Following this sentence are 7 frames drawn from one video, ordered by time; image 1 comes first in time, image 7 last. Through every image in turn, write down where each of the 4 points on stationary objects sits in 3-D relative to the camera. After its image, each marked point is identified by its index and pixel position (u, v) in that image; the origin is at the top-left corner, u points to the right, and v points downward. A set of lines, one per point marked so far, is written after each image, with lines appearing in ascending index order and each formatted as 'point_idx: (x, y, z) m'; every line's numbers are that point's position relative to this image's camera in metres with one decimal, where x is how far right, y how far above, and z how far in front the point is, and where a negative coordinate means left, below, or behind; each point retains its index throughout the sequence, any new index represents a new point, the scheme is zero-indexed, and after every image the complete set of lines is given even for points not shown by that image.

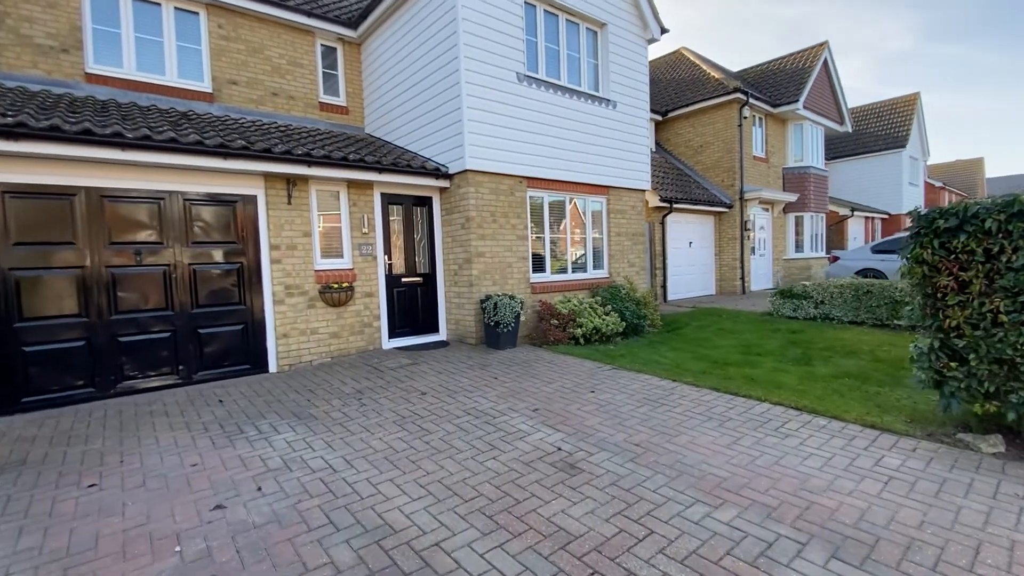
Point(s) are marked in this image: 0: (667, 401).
0: (+1.5, -1.1, +4.7) m
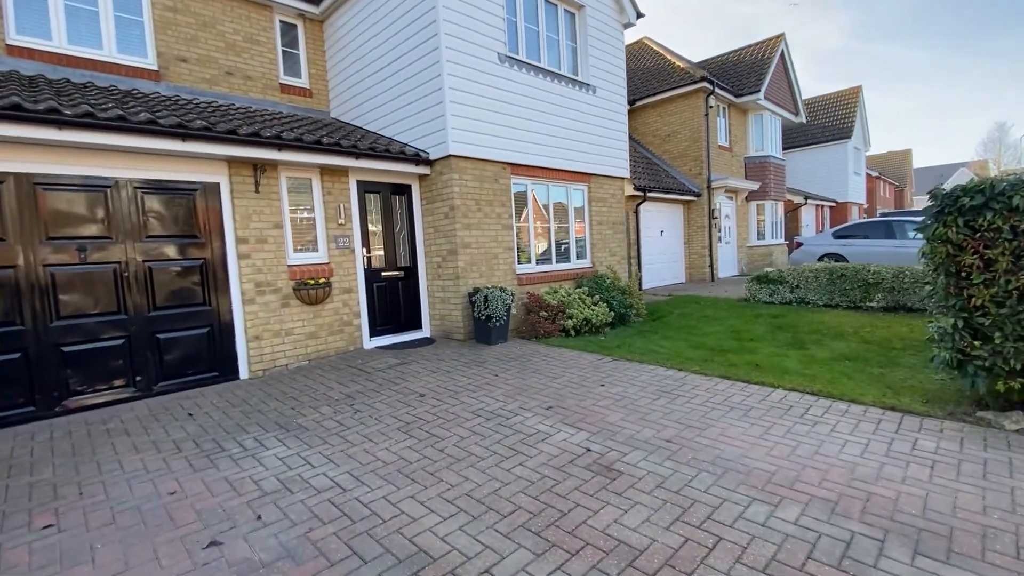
0: (+1.6, -1.0, +4.6) m
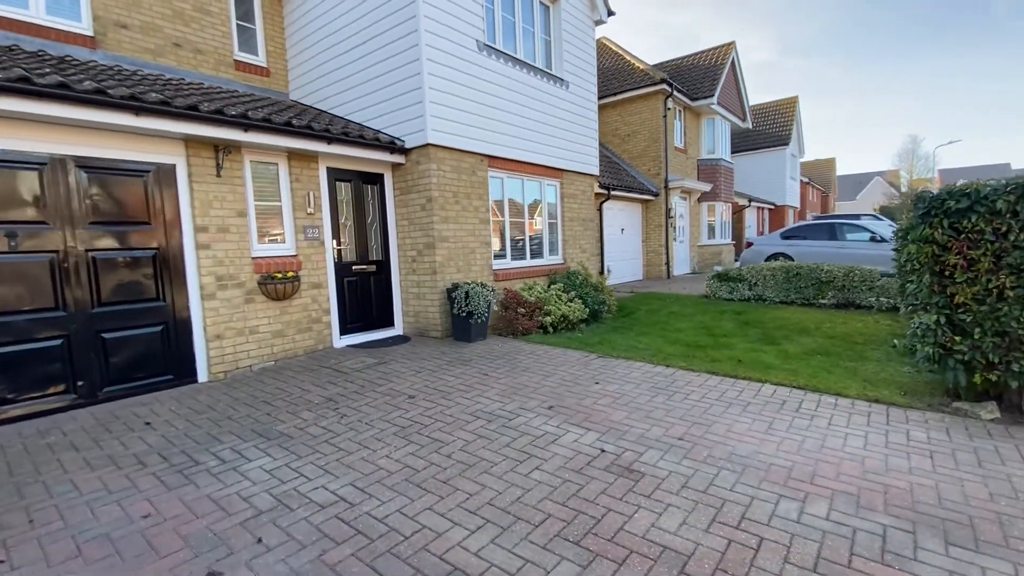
0: (+1.6, -0.9, +4.6) m
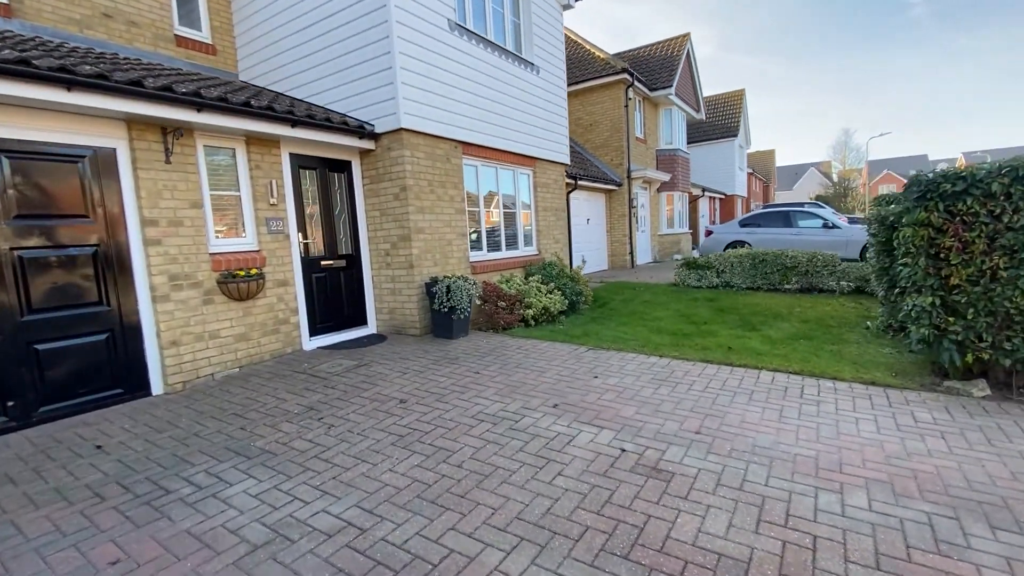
0: (+1.5, -0.8, +4.5) m
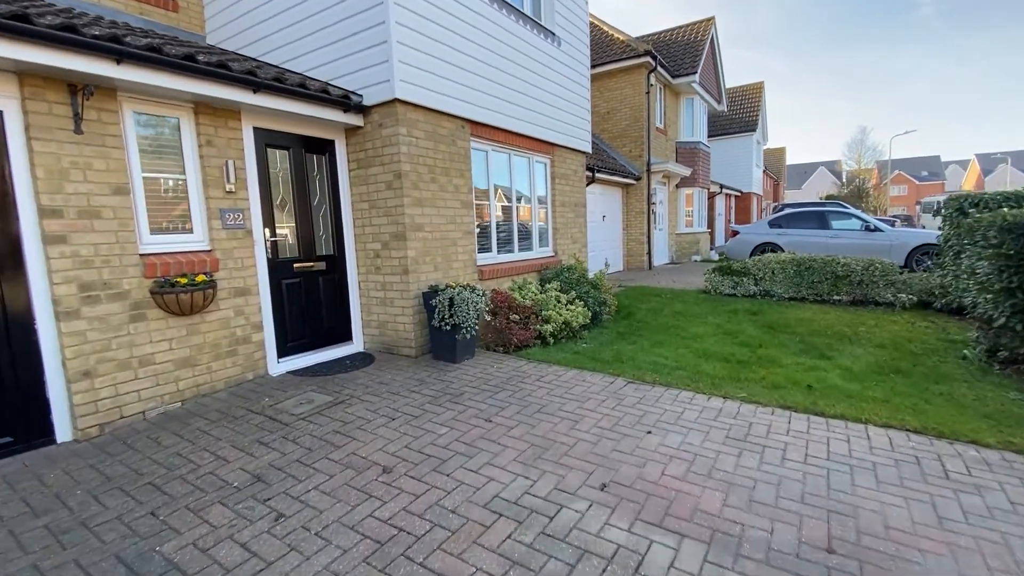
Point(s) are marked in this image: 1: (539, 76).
0: (+1.7, -1.0, +3.3) m
1: (+0.4, +3.0, +6.9) m
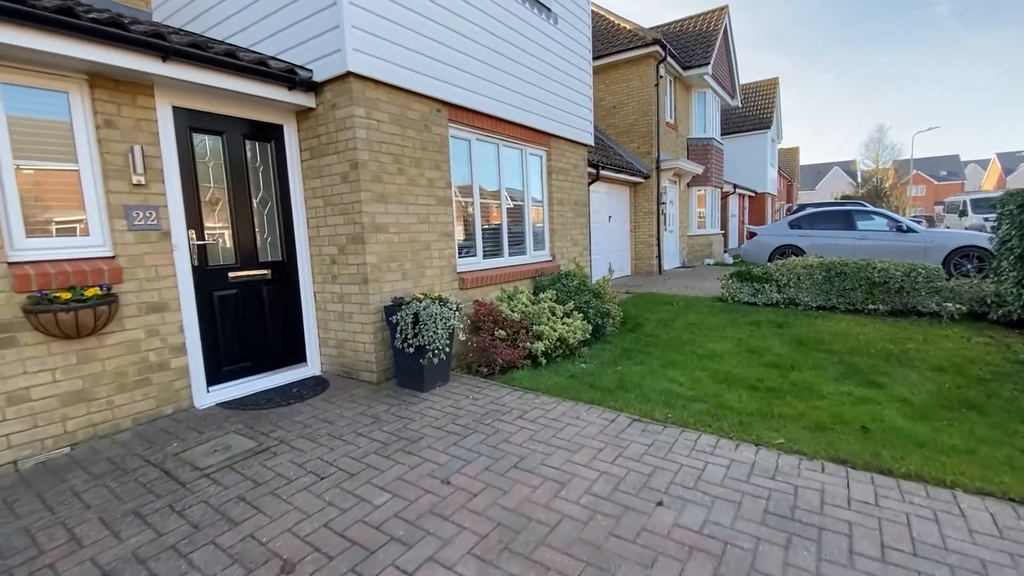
0: (+1.5, -1.1, +2.4) m
1: (+0.3, +2.9, +6.1) m
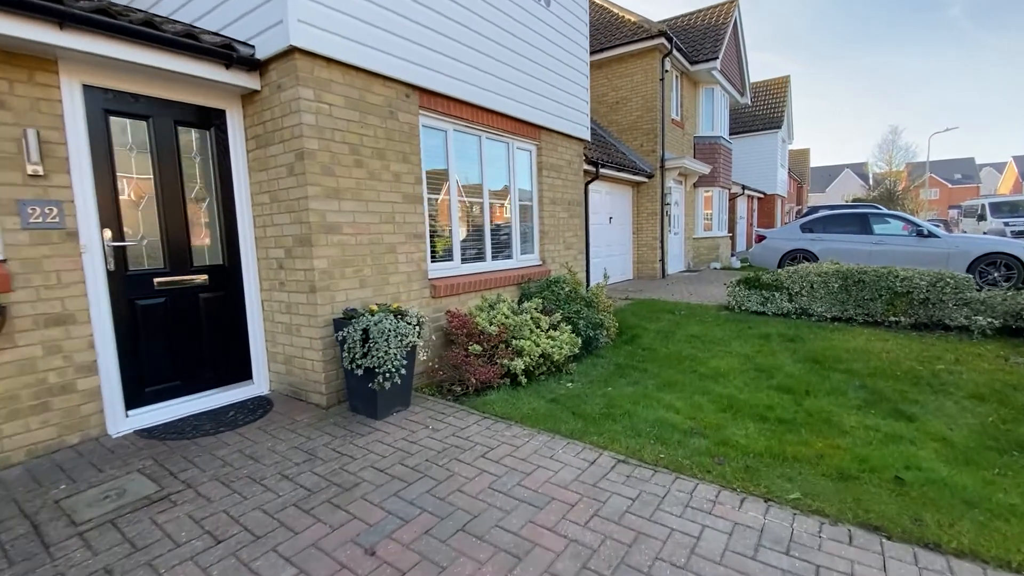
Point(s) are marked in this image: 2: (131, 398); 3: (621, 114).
0: (+1.2, -1.2, +1.8) m
1: (+0.1, +2.8, +5.5) m
2: (-2.7, -0.8, +3.4) m
3: (+2.8, +4.4, +12.4) m
